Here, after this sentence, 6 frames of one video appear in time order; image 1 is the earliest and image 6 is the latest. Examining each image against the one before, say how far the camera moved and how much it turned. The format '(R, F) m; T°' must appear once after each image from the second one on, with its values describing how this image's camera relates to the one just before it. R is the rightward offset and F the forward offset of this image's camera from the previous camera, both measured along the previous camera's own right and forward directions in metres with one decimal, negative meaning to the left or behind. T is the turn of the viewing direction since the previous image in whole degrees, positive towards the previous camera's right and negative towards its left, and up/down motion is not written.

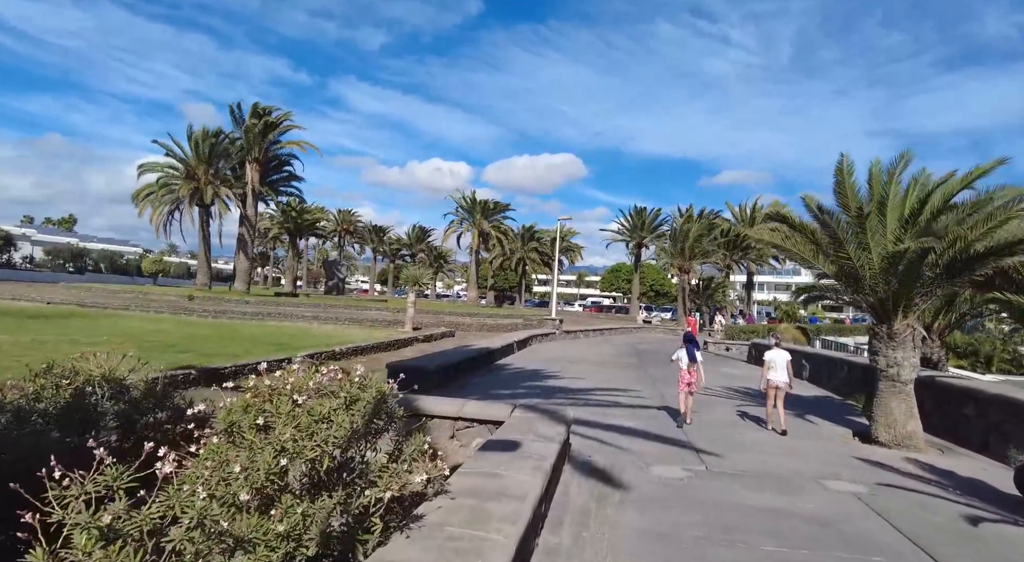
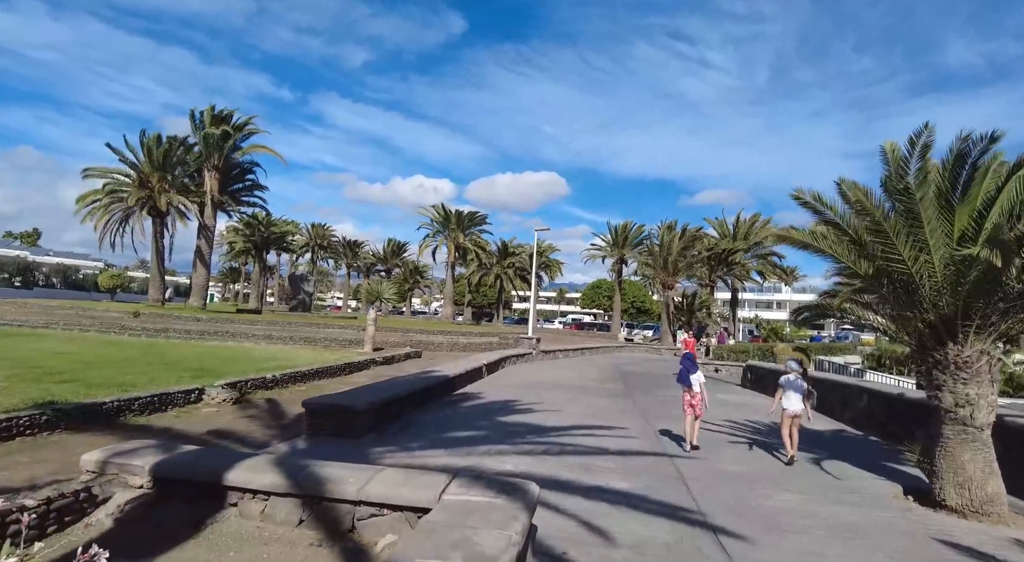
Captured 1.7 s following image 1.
(+0.3, +2.2) m; +2°
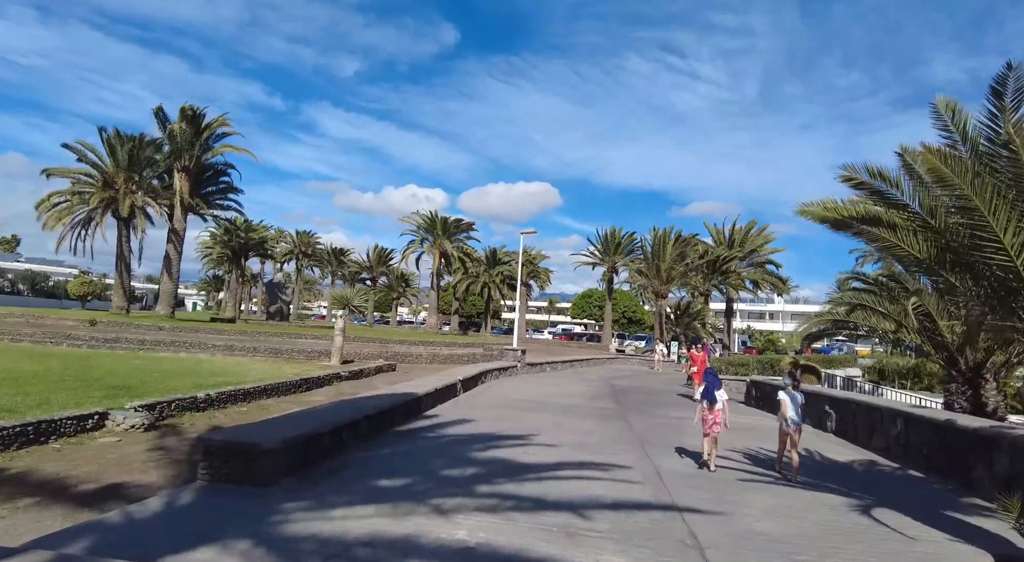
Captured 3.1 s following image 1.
(+0.3, +1.8) m; +1°
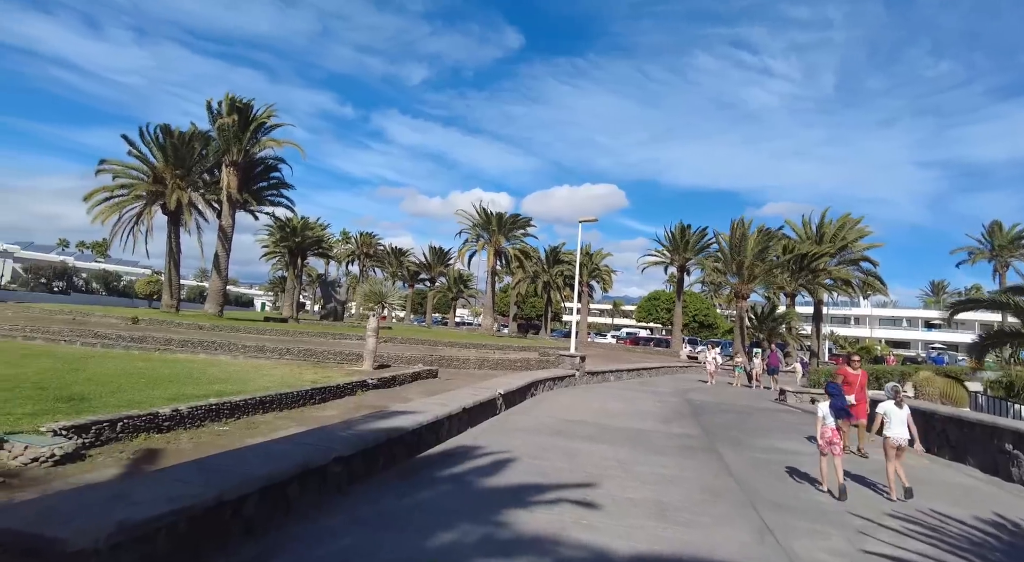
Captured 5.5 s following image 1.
(+0.2, +2.9) m; -6°
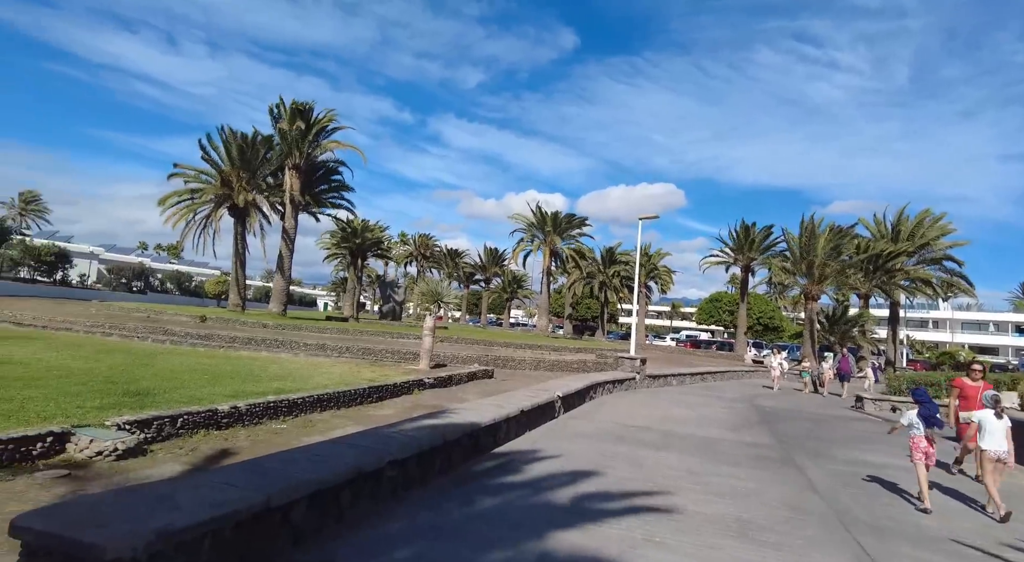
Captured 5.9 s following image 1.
(-0.1, +0.4) m; -5°
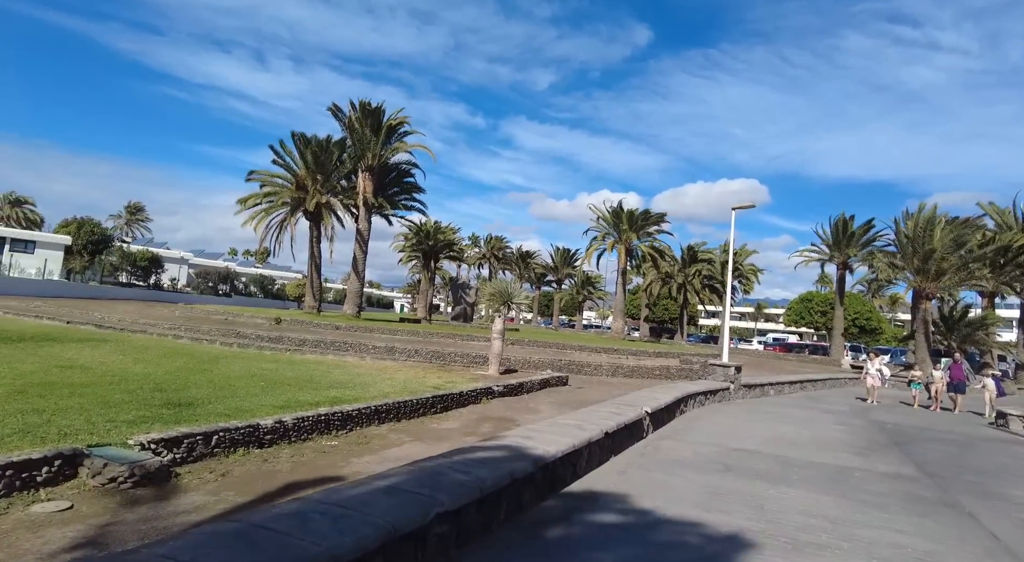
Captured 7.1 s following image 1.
(-0.1, +1.4) m; -7°
